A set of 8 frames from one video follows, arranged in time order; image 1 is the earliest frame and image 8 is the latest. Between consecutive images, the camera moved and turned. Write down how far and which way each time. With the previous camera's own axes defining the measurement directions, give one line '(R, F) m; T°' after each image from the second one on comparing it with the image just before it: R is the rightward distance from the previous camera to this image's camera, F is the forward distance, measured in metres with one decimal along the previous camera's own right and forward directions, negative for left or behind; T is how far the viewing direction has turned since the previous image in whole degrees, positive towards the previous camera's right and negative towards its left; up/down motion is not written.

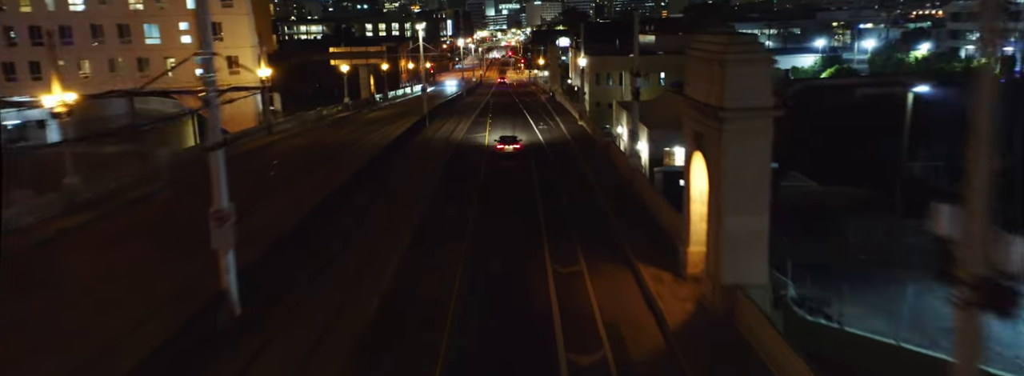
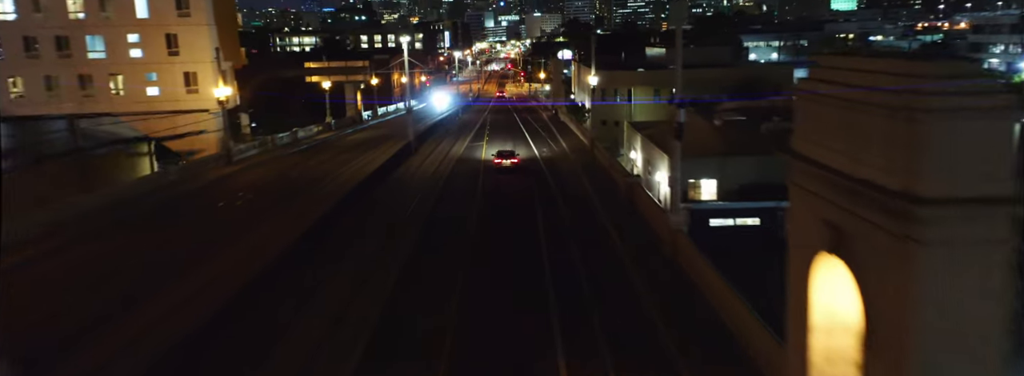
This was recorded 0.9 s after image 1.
(0.0, +4.2) m; 0°
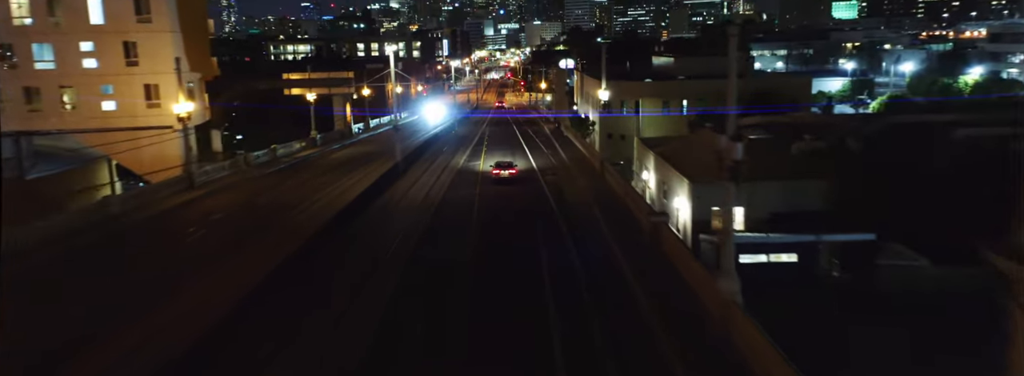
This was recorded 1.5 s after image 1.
(0.0, +3.0) m; 0°
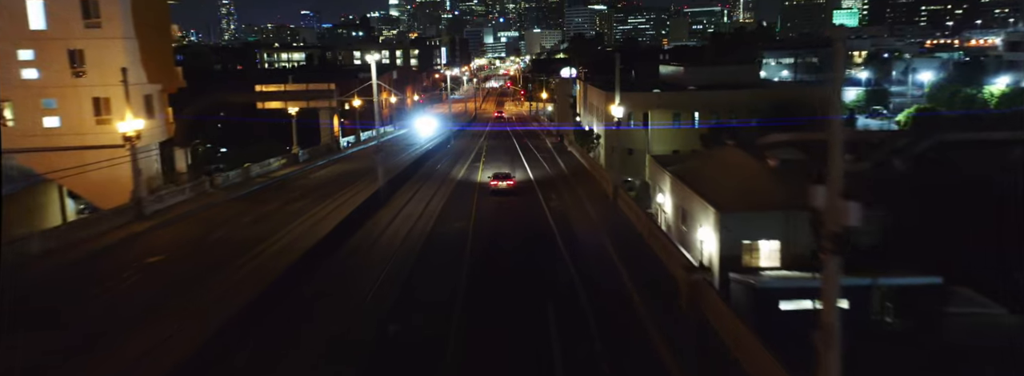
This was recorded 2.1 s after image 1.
(0.0, +3.0) m; 0°
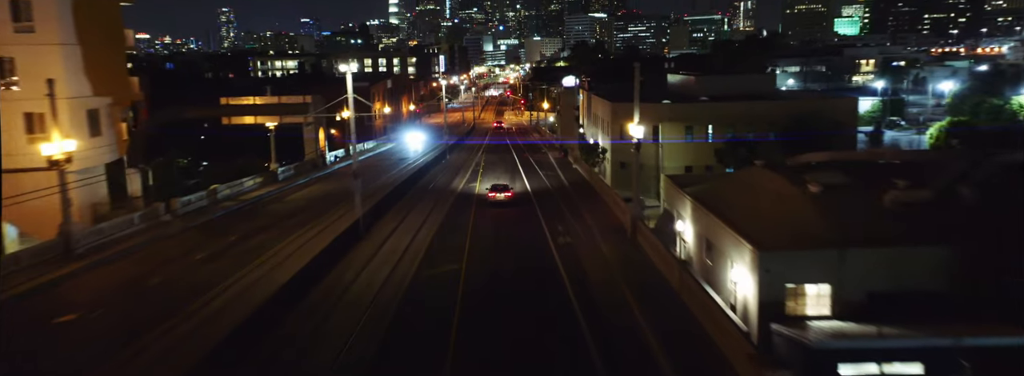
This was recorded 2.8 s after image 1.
(0.0, +3.0) m; 0°
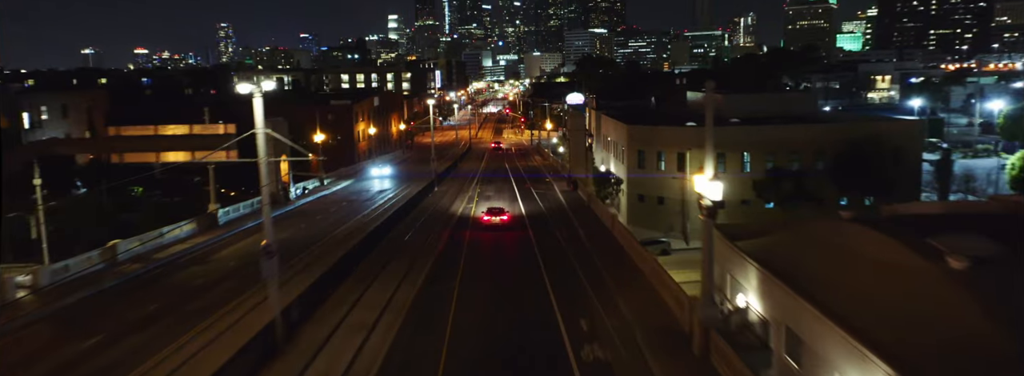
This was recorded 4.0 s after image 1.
(0.0, +6.1) m; 0°
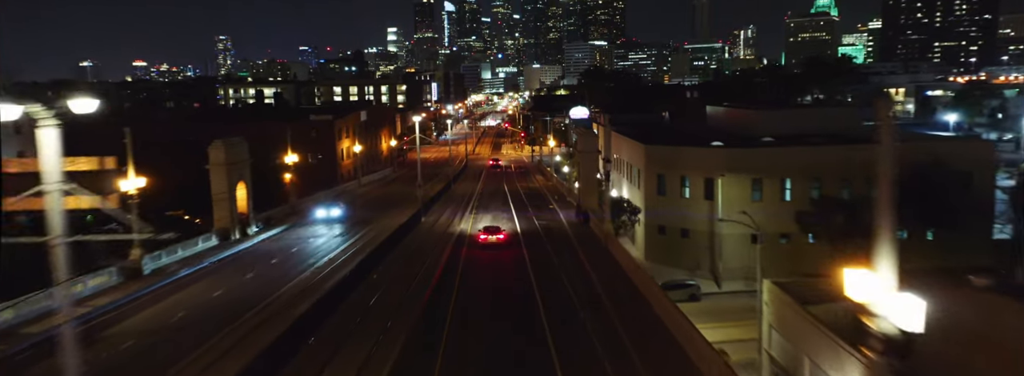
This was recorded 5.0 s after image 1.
(0.0, +4.9) m; 0°
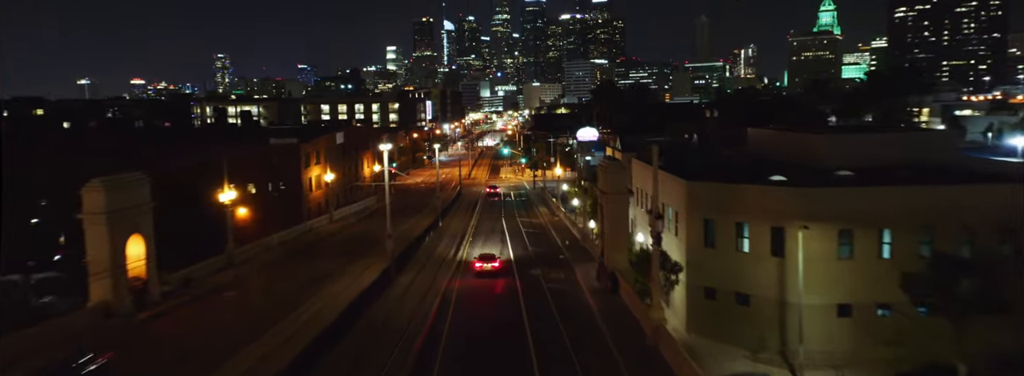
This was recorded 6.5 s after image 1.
(-0.1, +7.5) m; 0°
